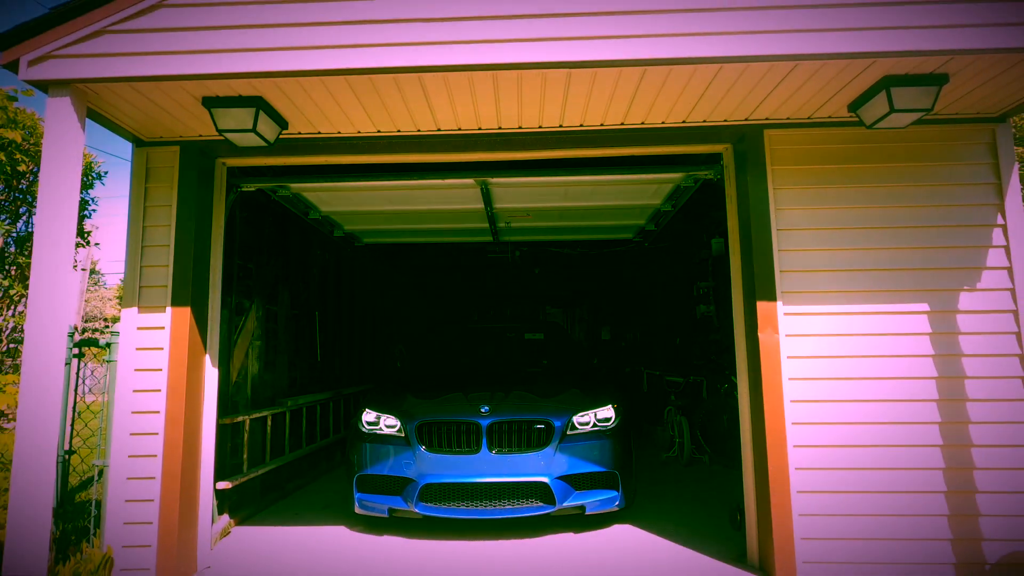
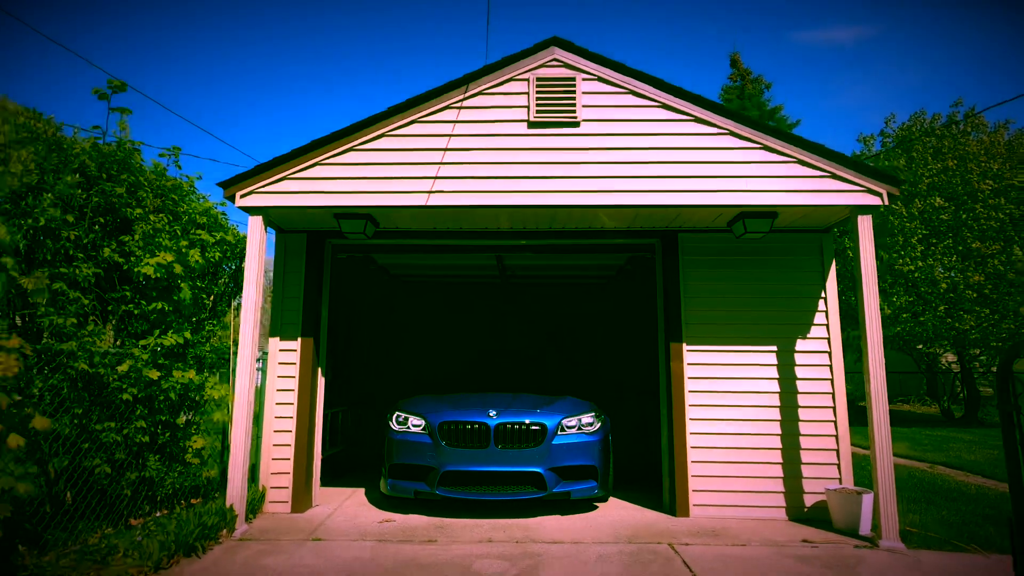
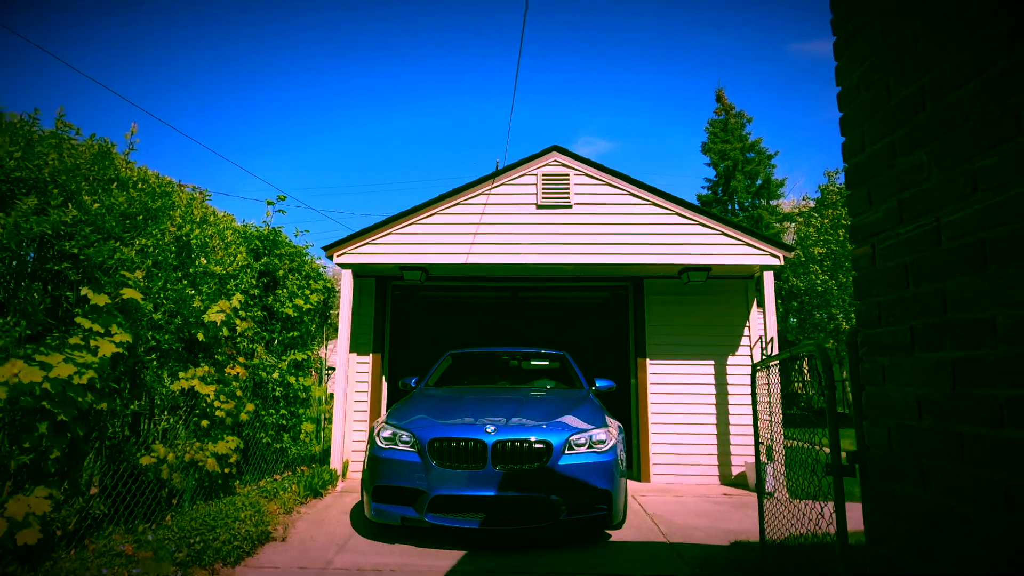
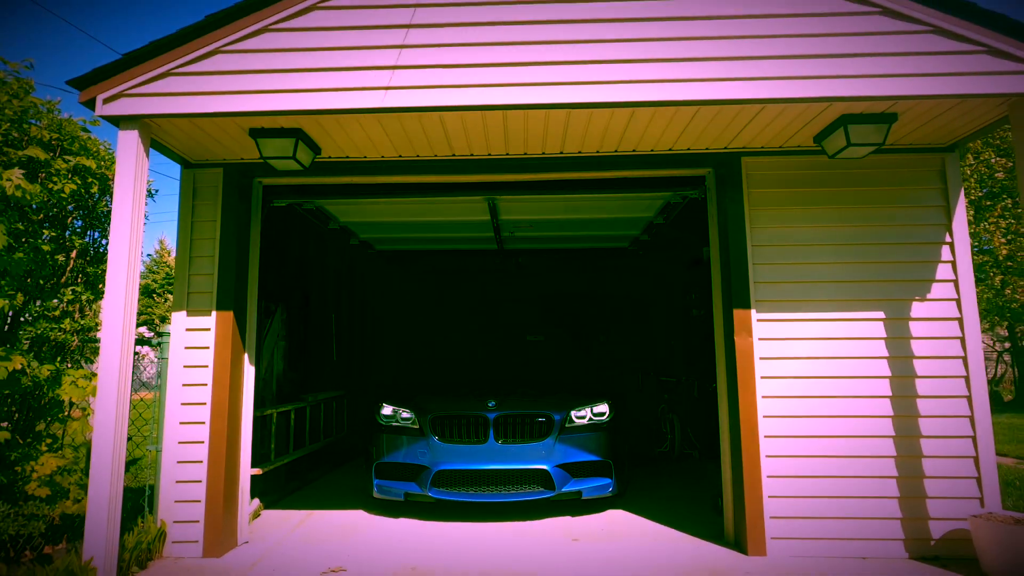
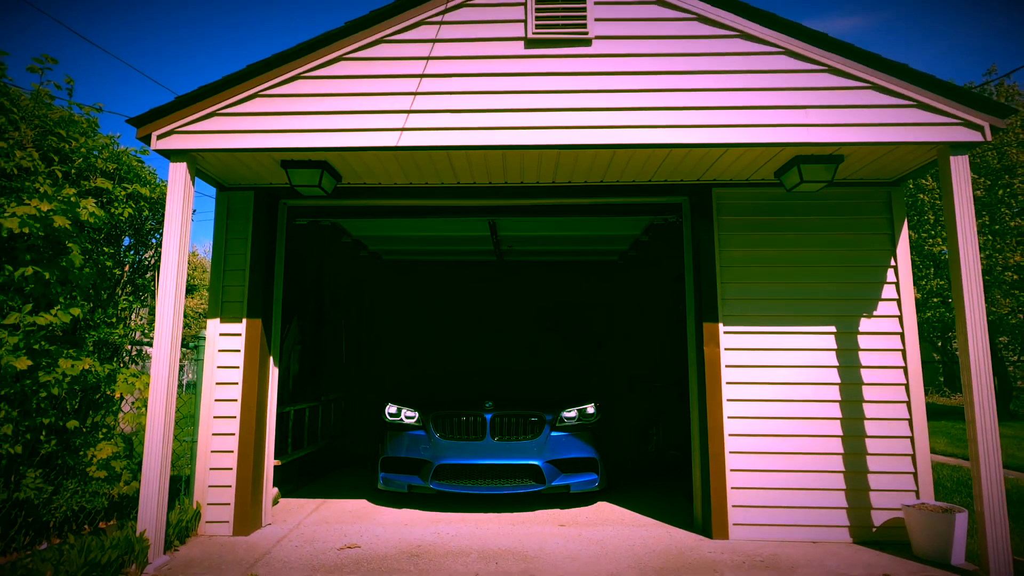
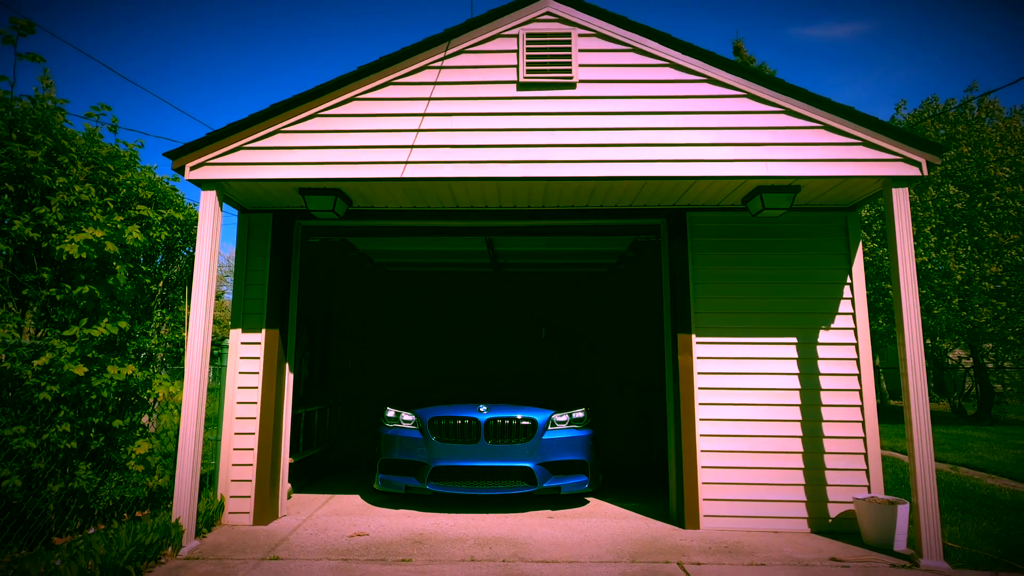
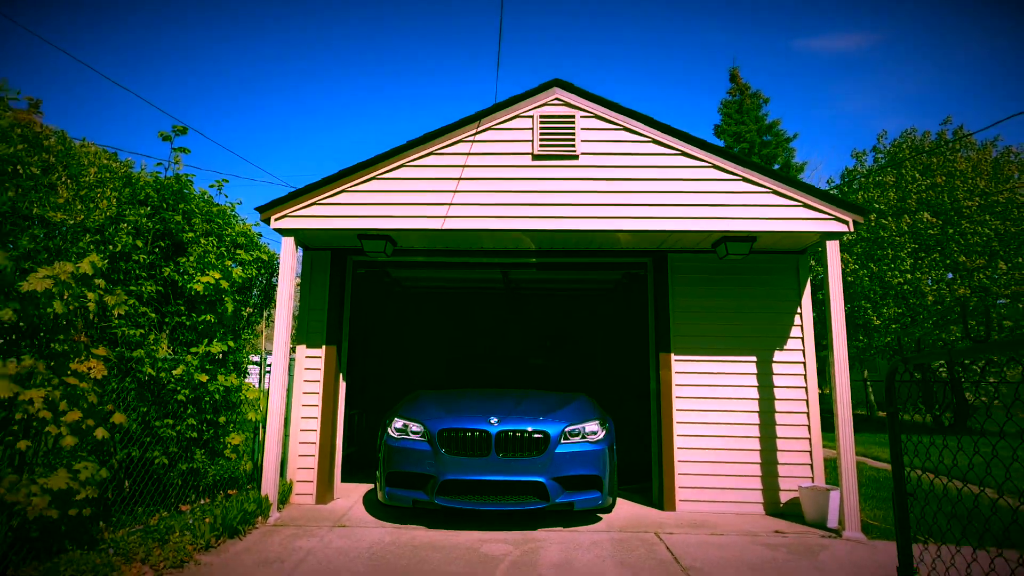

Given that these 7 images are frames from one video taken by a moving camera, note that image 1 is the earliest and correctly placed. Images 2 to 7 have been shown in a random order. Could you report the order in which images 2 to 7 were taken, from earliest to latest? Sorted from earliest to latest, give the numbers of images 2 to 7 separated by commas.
4, 5, 6, 2, 7, 3
